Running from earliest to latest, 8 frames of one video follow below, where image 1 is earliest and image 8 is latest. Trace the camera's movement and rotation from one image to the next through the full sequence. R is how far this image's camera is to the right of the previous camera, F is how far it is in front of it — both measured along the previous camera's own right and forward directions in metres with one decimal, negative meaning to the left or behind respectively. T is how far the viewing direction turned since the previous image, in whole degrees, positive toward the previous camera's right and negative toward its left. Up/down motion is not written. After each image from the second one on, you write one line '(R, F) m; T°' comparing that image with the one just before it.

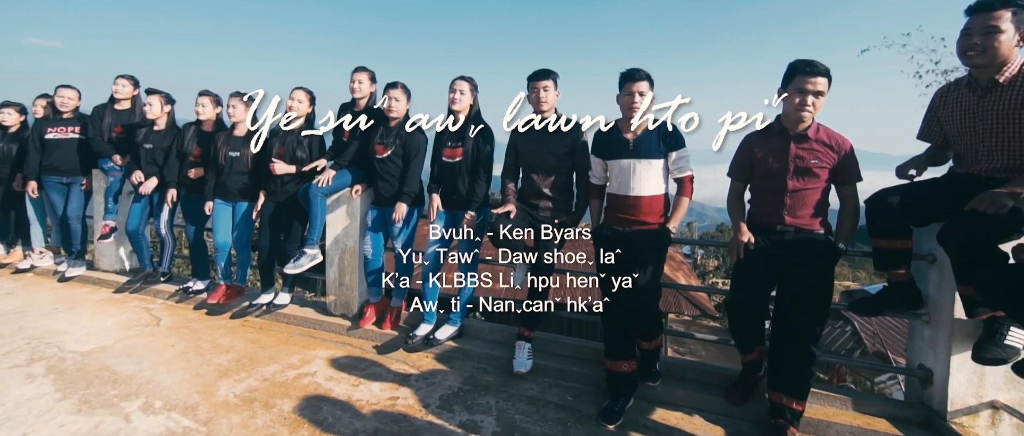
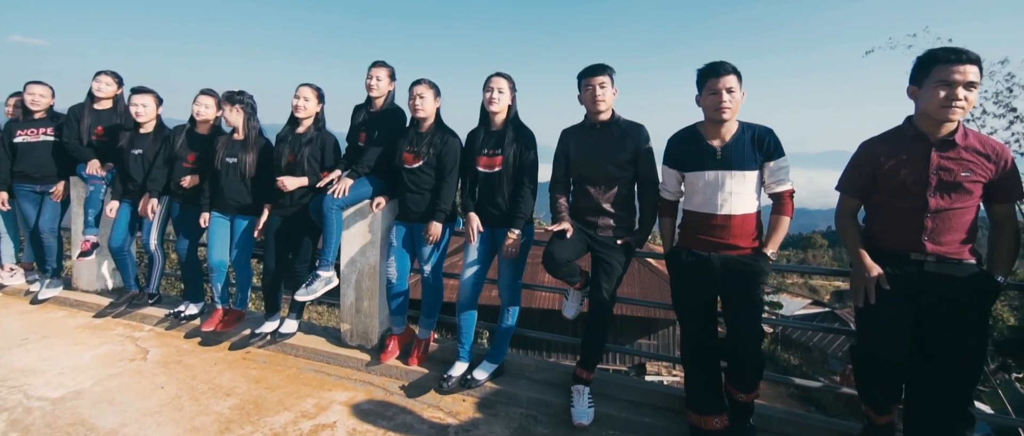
(-0.4, +0.5) m; +1°
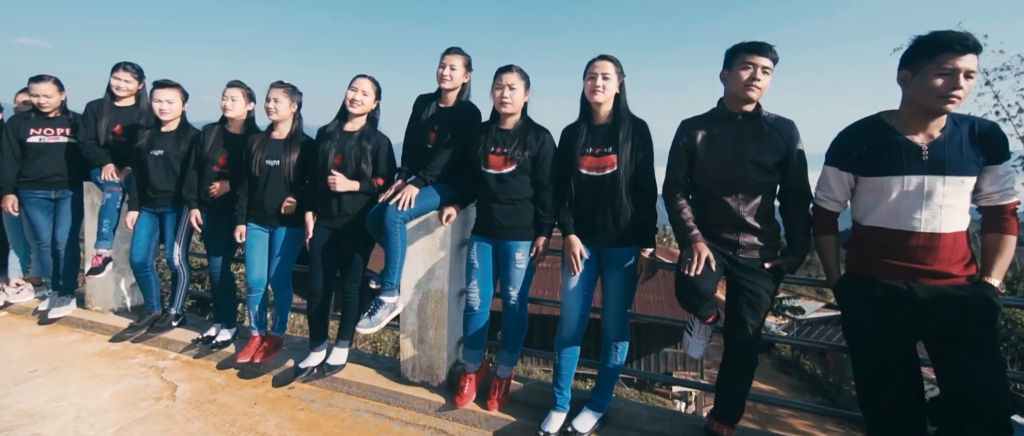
(-0.5, +0.5) m; 0°
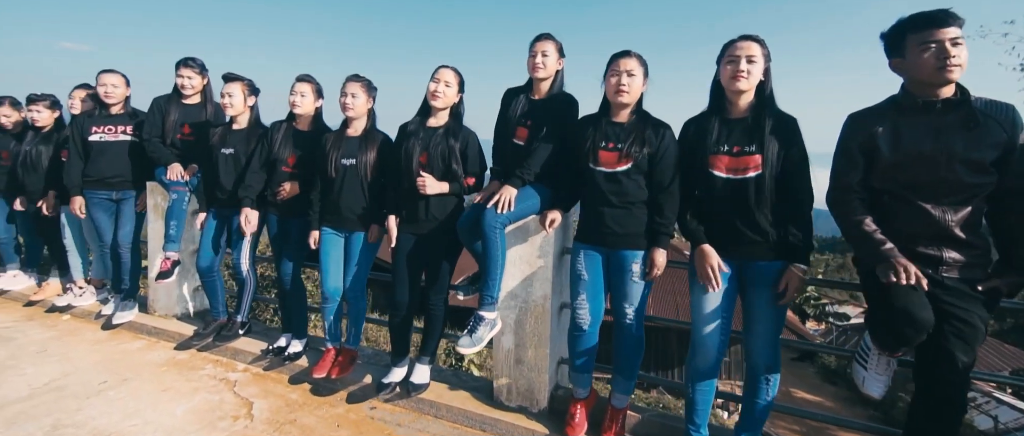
(-0.5, +0.3) m; -3°
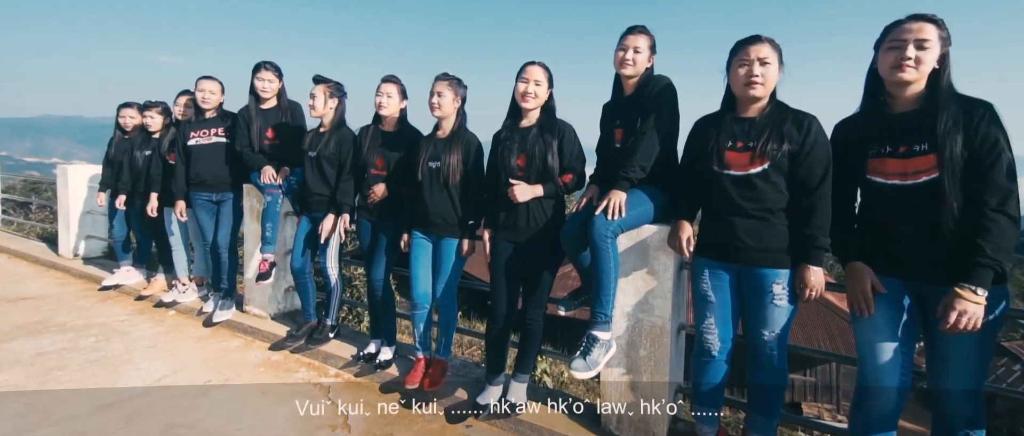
(-0.3, +0.2) m; -7°
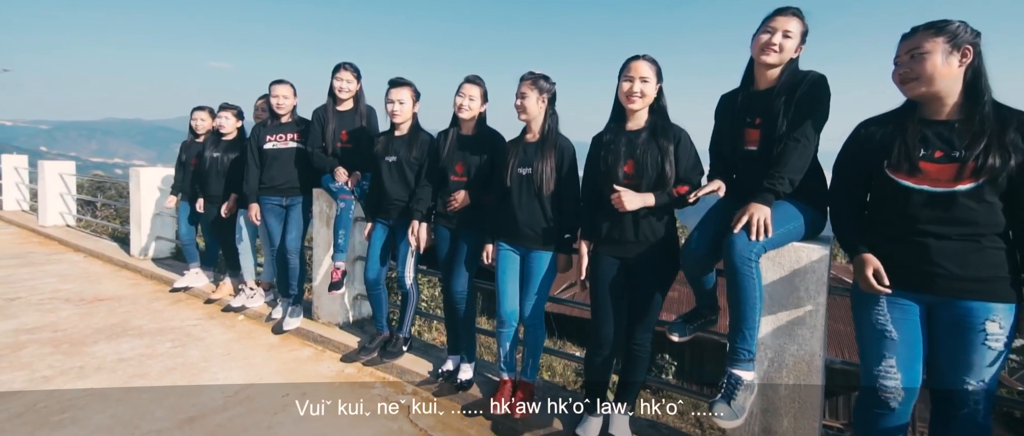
(-0.4, +0.2) m; -4°
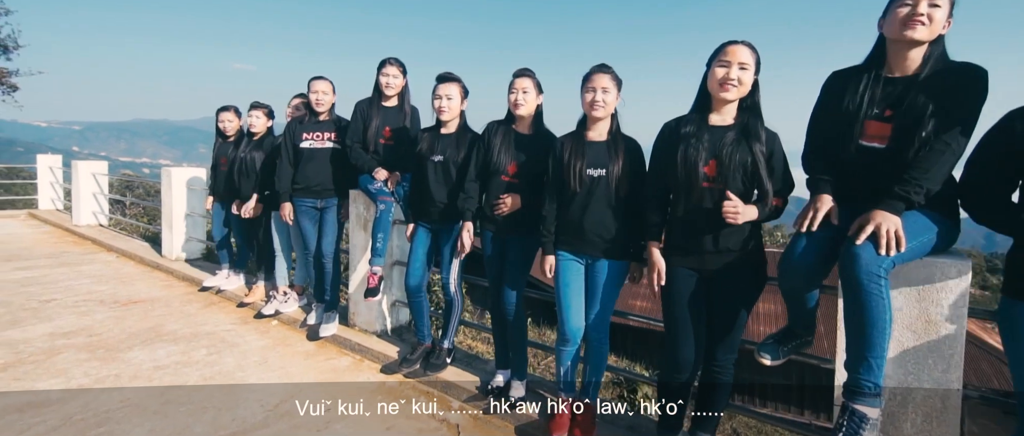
(-0.2, +0.2) m; -2°
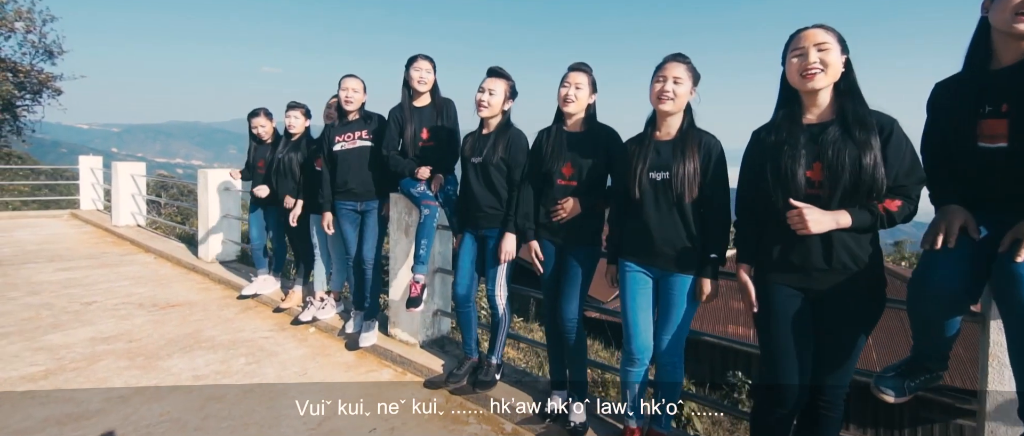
(-0.2, +0.2) m; -3°
